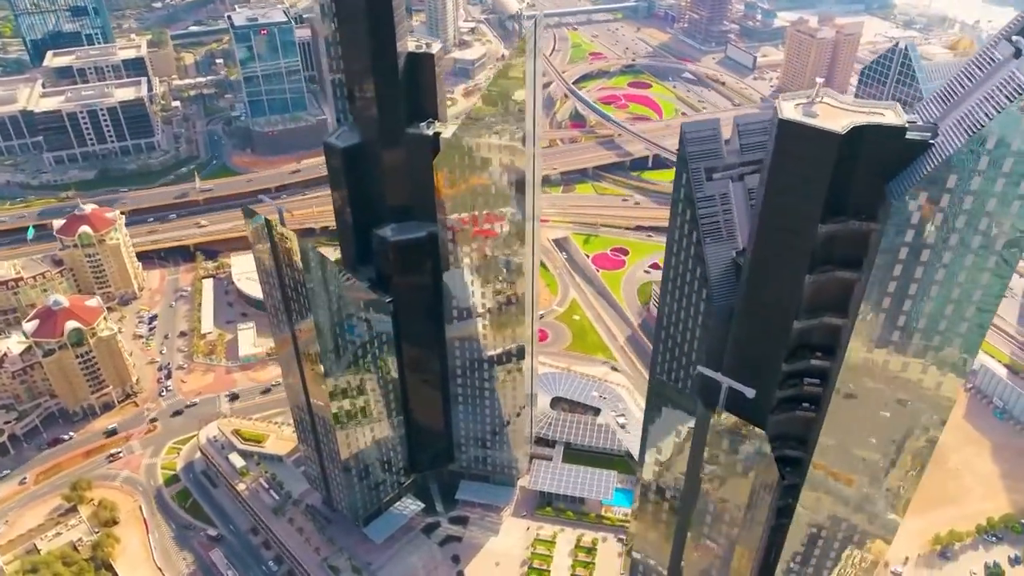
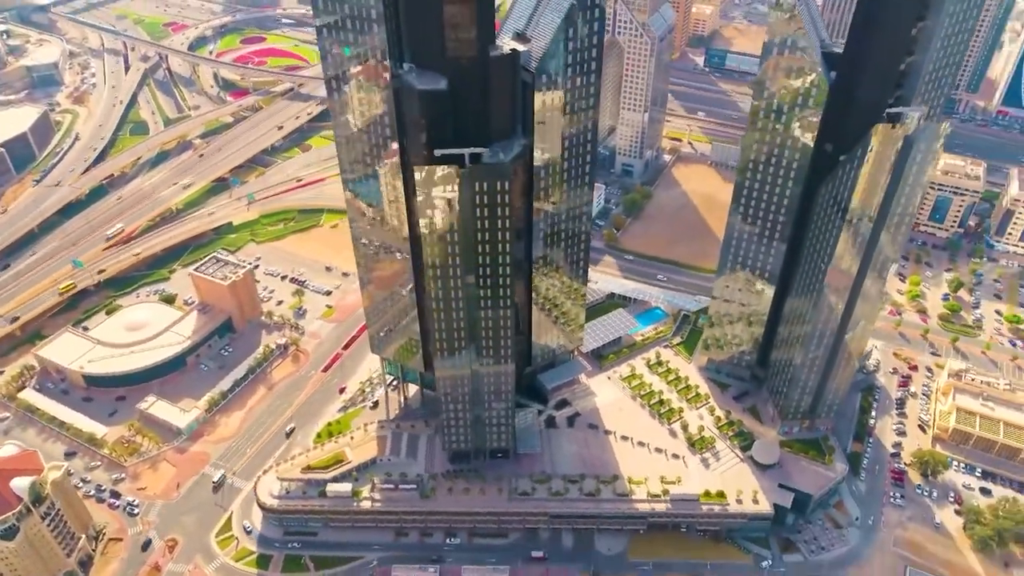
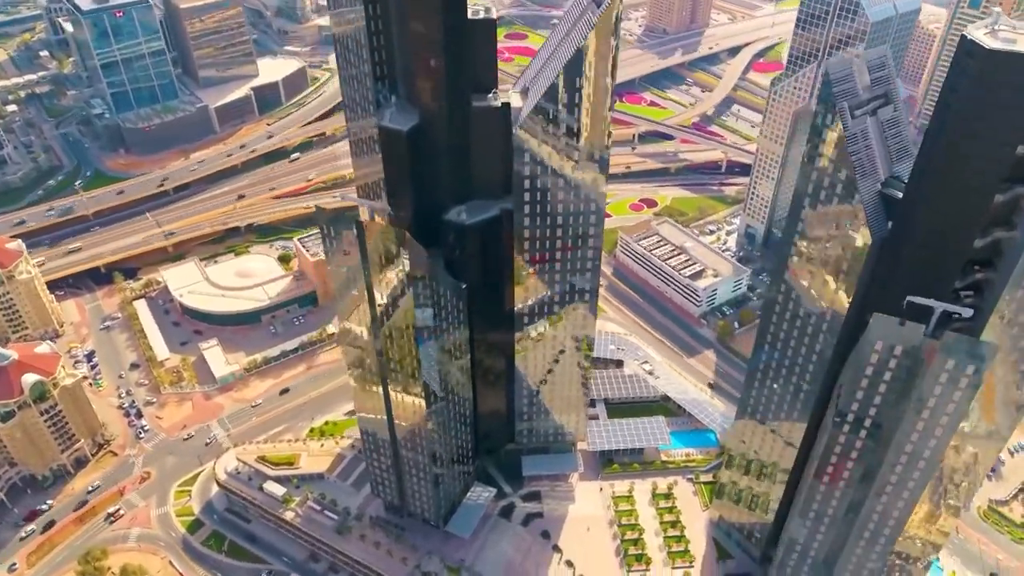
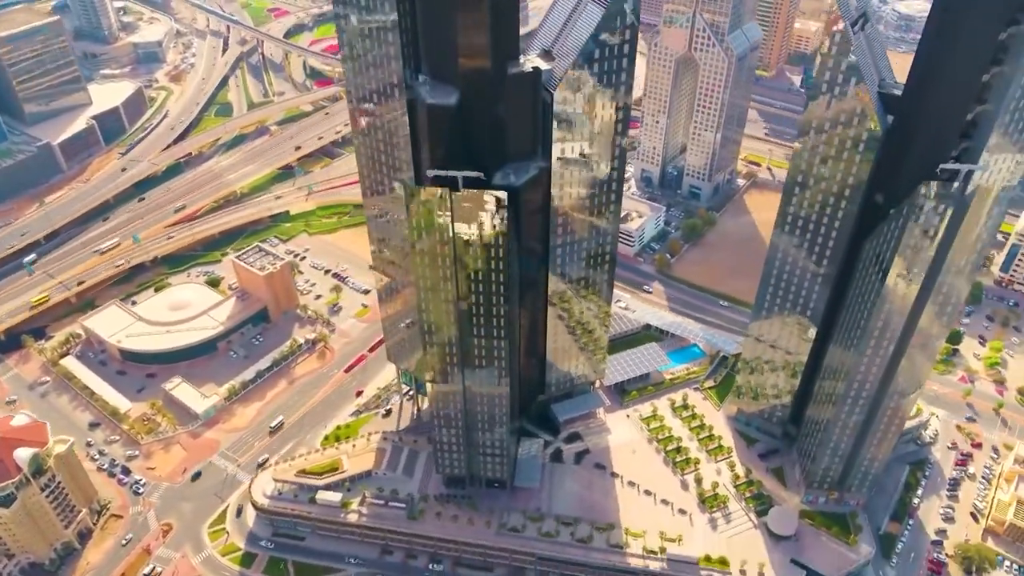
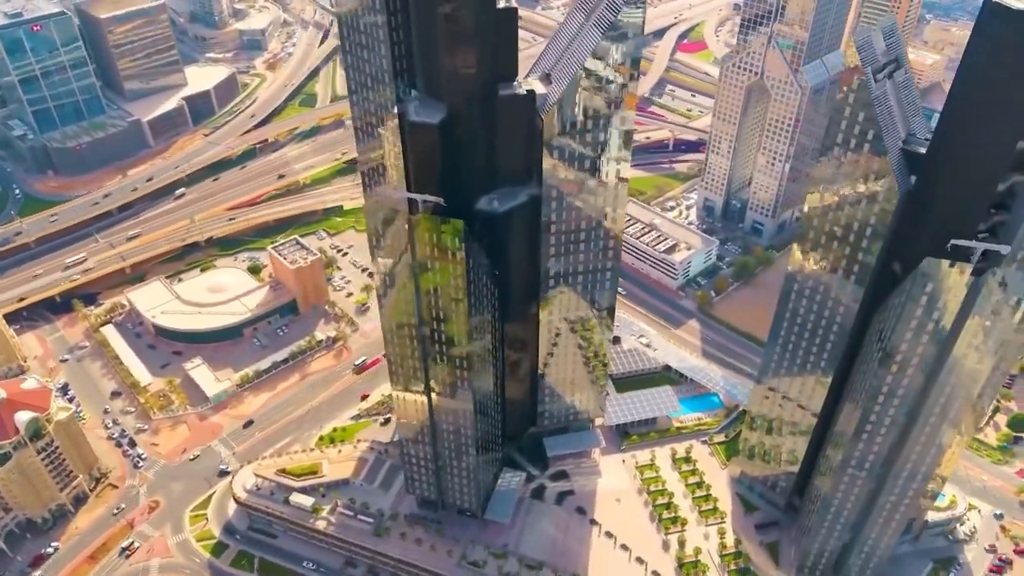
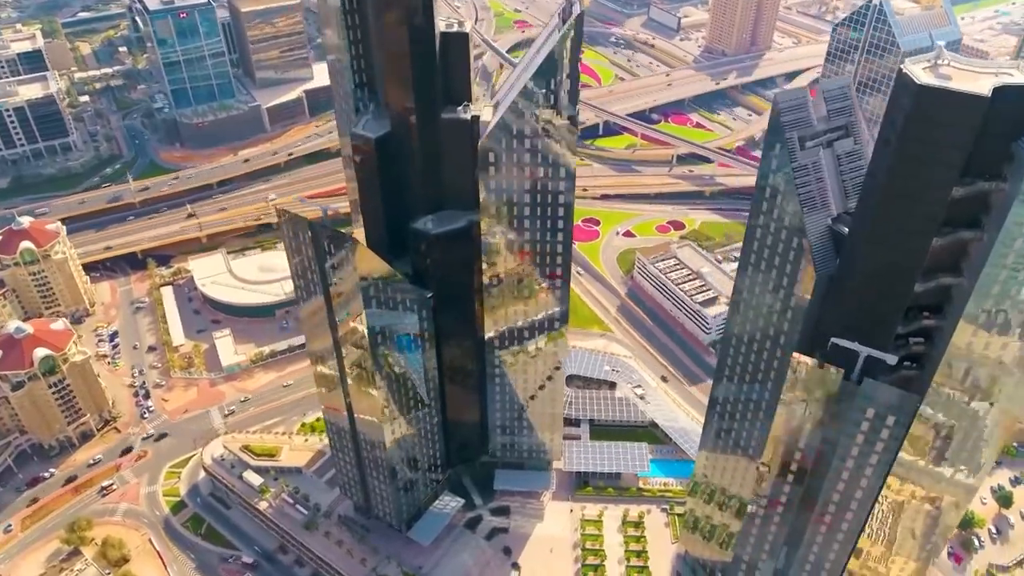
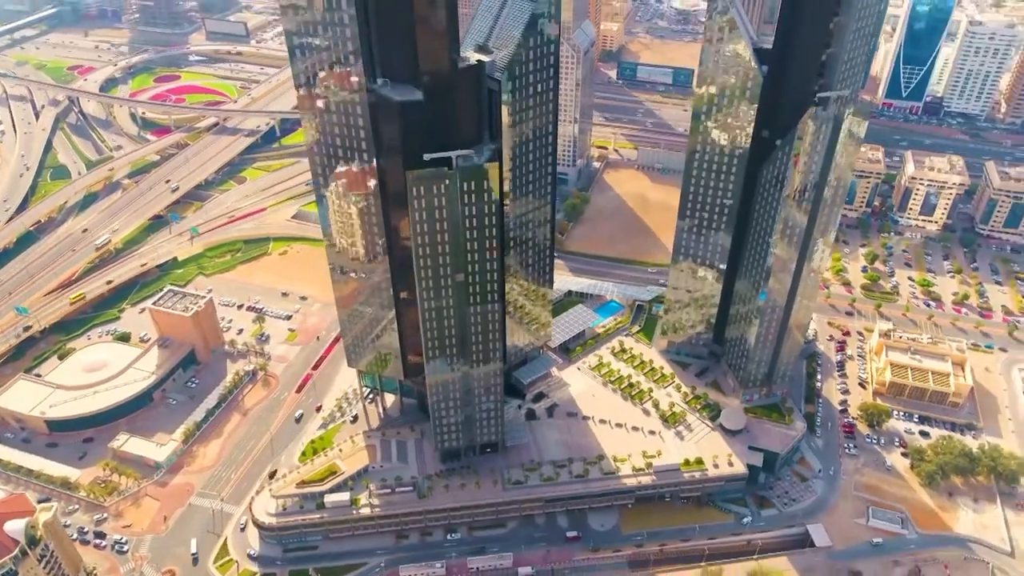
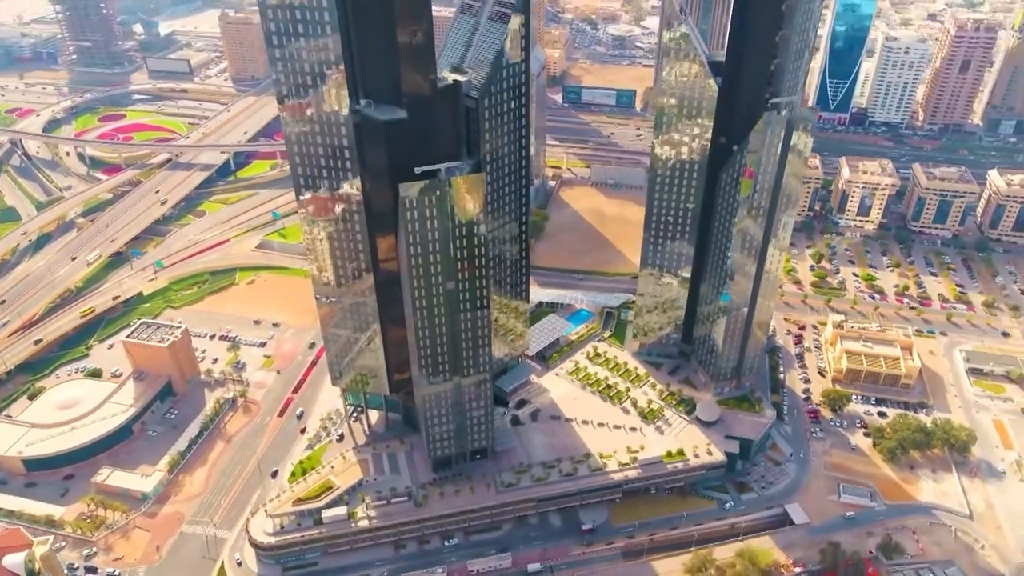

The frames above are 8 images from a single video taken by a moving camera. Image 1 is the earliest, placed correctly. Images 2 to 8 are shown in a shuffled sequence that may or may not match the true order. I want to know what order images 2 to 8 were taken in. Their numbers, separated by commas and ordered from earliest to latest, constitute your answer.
6, 3, 5, 4, 2, 7, 8
